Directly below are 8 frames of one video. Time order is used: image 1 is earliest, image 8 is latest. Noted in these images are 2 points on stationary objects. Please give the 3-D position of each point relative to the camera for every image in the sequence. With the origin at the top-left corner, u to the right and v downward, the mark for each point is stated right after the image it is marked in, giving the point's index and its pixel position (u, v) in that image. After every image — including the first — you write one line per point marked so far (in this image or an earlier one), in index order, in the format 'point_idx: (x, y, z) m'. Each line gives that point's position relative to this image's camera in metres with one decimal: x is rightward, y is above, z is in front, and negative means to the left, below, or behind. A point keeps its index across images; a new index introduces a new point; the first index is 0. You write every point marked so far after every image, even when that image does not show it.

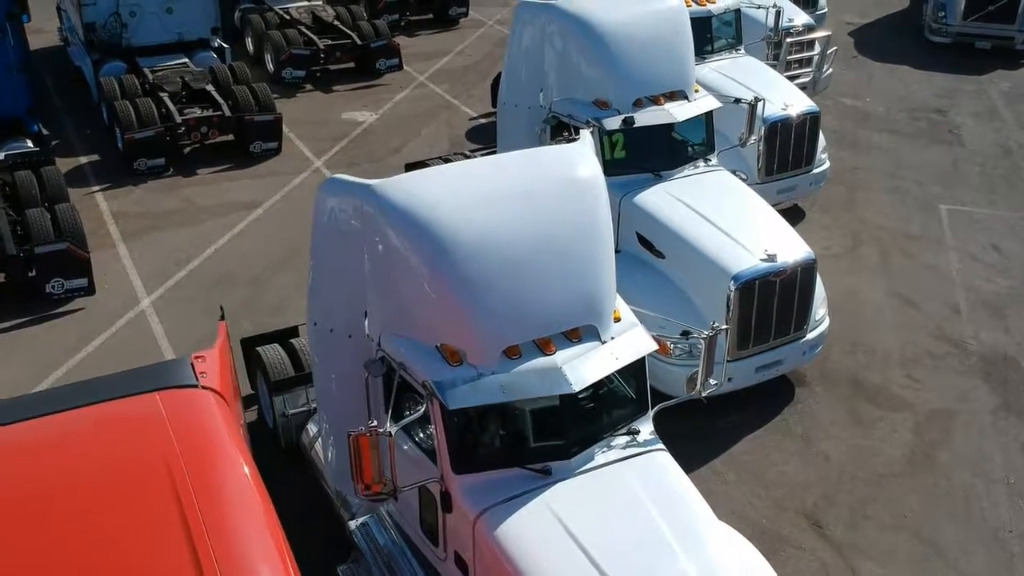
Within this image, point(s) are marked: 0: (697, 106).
0: (+2.5, +2.4, +10.3) m
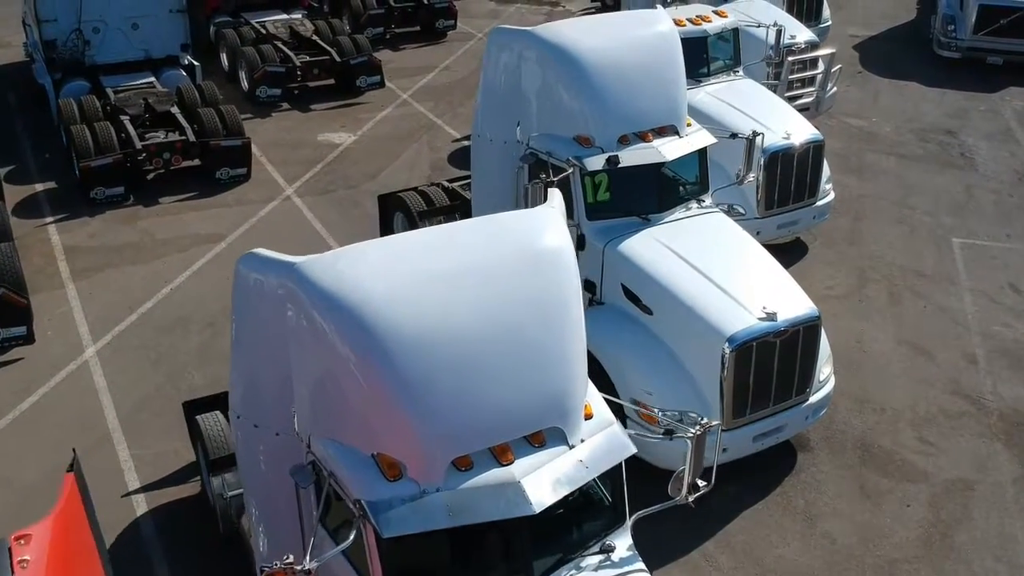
0: (+2.2, +1.8, +9.3) m
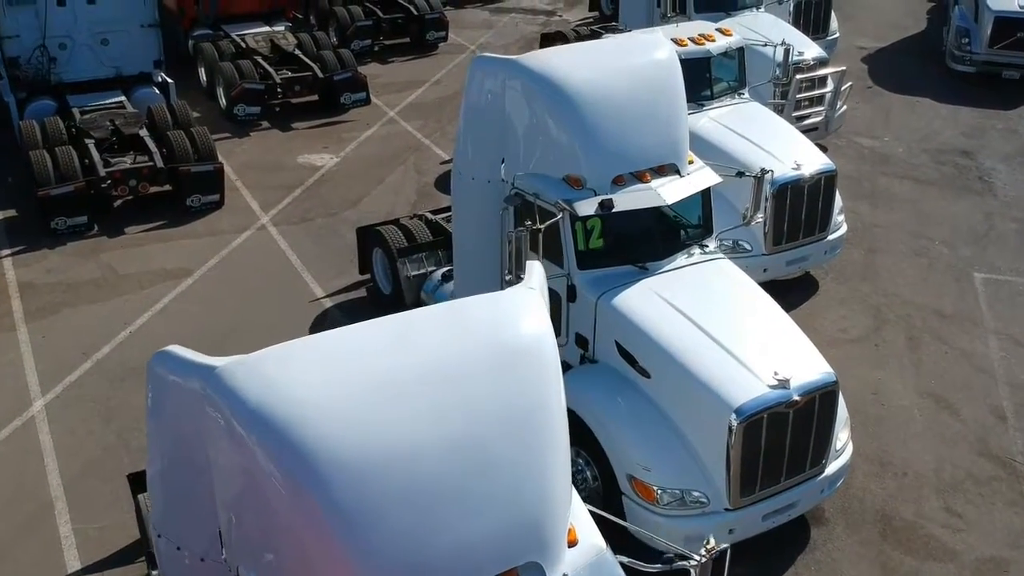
0: (+2.0, +1.2, +8.4) m
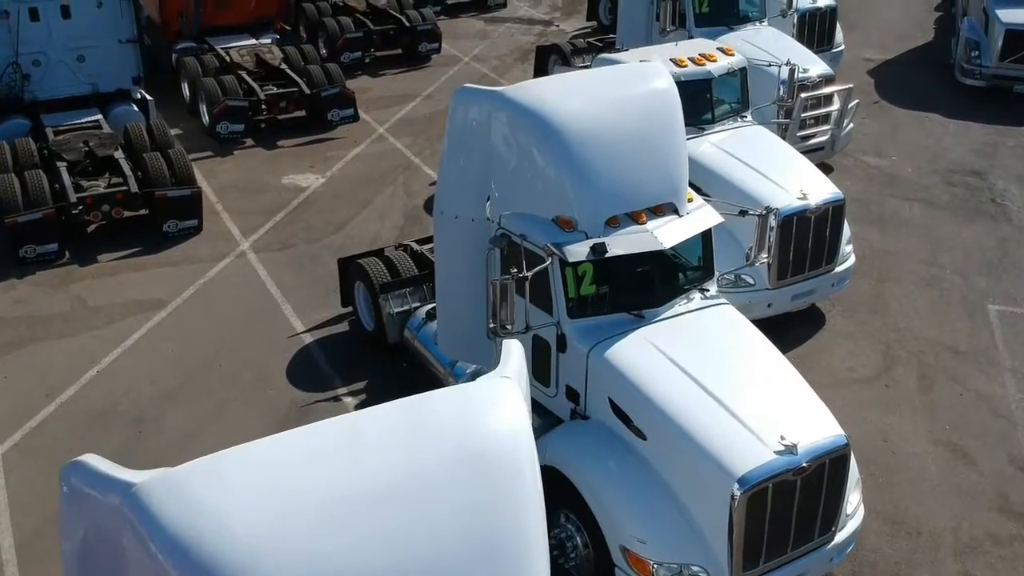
0: (+1.8, +0.7, +7.8) m
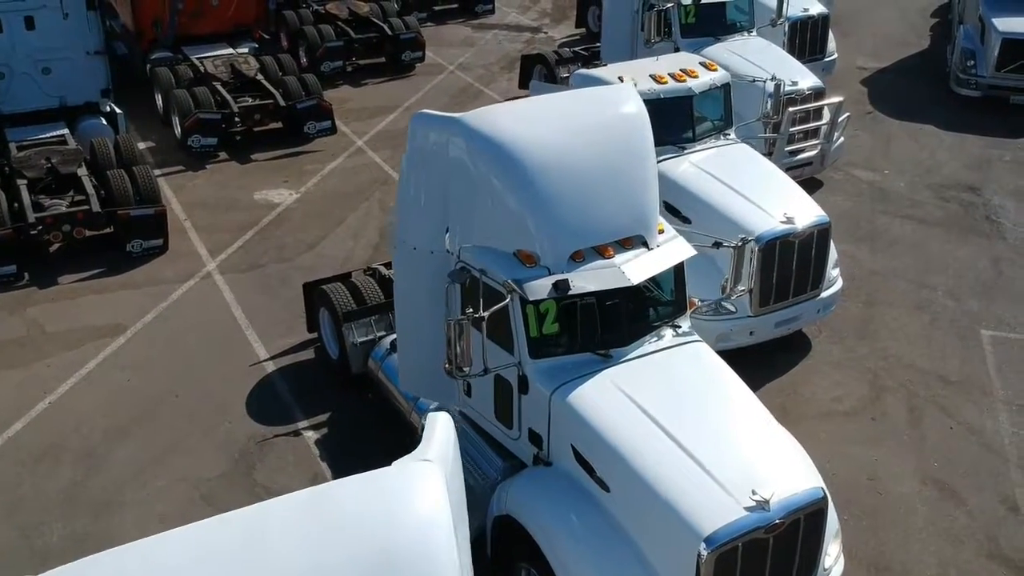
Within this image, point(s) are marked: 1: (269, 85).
0: (+1.4, +0.3, +7.4) m
1: (-5.1, +4.3, +16.2) m
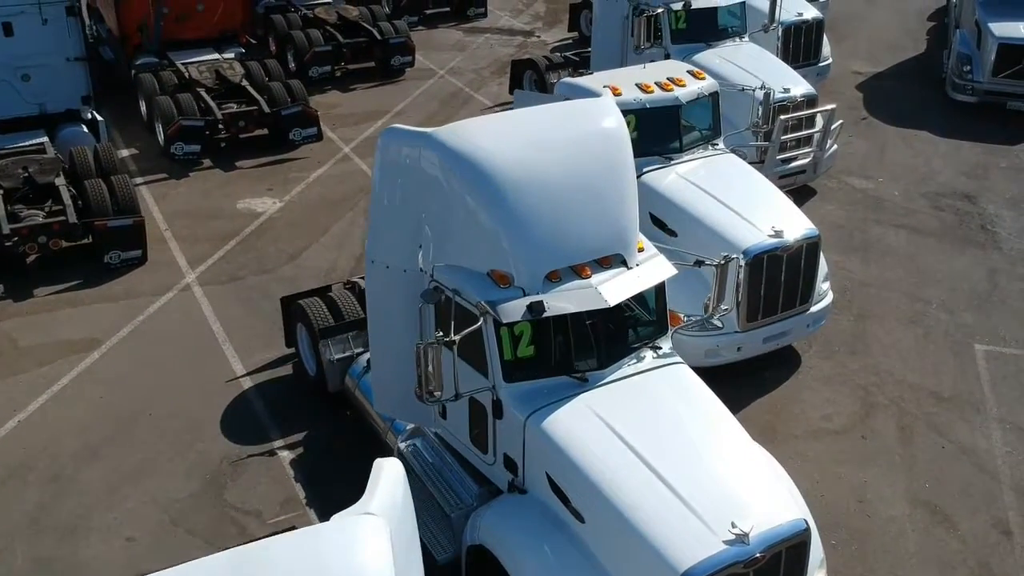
0: (+1.2, +0.1, +7.1) m
1: (-5.3, +4.1, +15.9) m
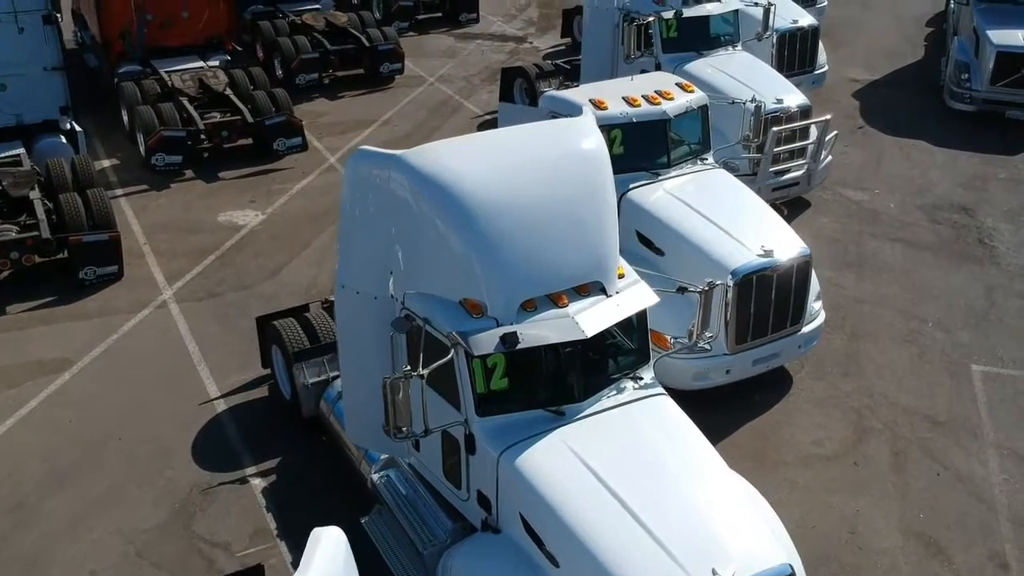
0: (+1.0, -0.1, +6.8) m
1: (-5.6, +3.8, +15.6) m
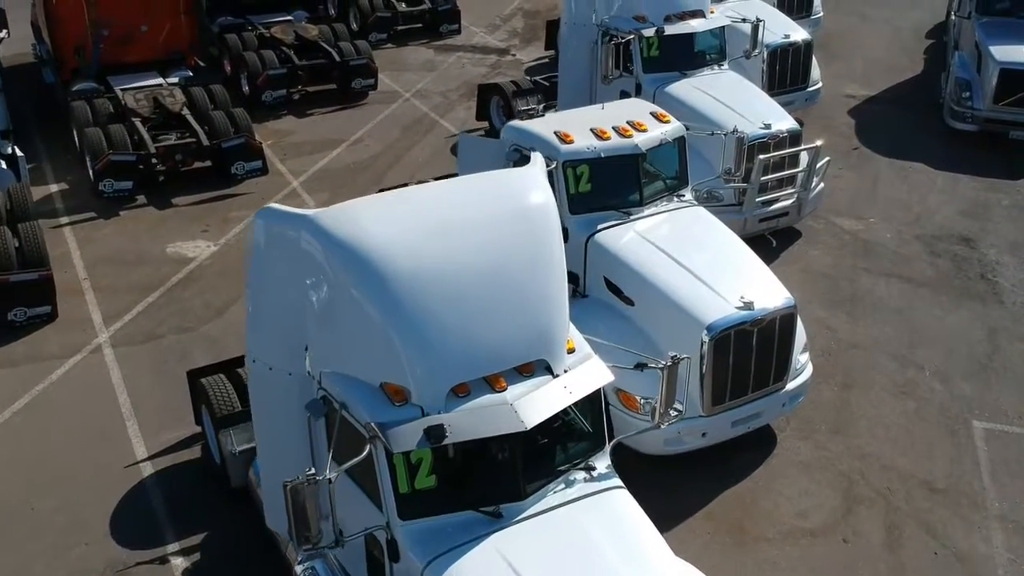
0: (+0.4, -0.8, +5.9) m
1: (-6.1, +3.2, +14.7) m
